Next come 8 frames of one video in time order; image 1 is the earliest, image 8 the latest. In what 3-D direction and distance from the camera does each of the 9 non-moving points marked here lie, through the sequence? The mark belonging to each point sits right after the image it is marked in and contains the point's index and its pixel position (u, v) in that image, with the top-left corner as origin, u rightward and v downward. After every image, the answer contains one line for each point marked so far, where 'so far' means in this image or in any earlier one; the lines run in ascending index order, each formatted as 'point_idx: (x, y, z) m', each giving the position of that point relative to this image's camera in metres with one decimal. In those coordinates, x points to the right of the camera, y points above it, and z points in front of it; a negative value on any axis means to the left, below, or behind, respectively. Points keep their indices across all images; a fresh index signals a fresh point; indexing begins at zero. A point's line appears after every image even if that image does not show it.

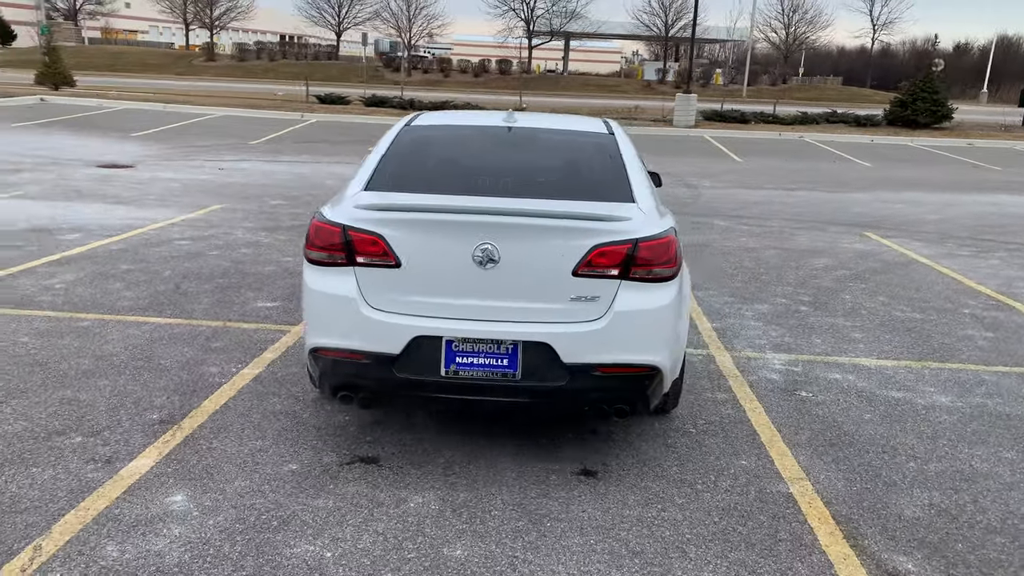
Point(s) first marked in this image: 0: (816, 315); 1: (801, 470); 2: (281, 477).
0: (+2.3, -0.2, +6.2) m
1: (+1.3, -0.8, +3.6) m
2: (-1.0, -0.8, +3.3) m
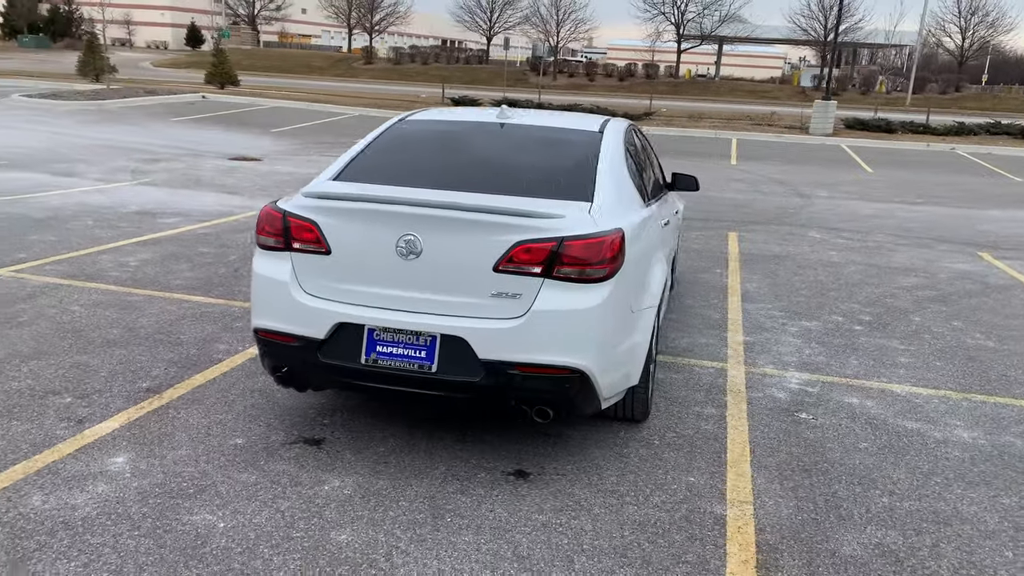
0: (+2.5, -0.3, +5.8) m
1: (+1.0, -0.8, +3.3) m
2: (-1.2, -0.7, +3.4) m
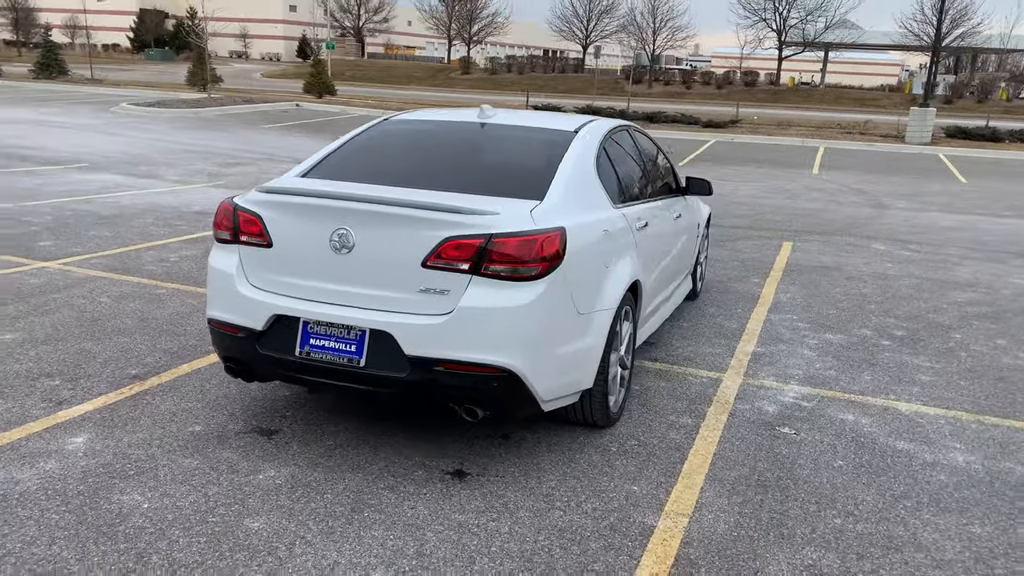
0: (+2.6, -0.4, +5.4) m
1: (+0.7, -0.8, +3.2) m
2: (-1.5, -0.6, +3.6) m
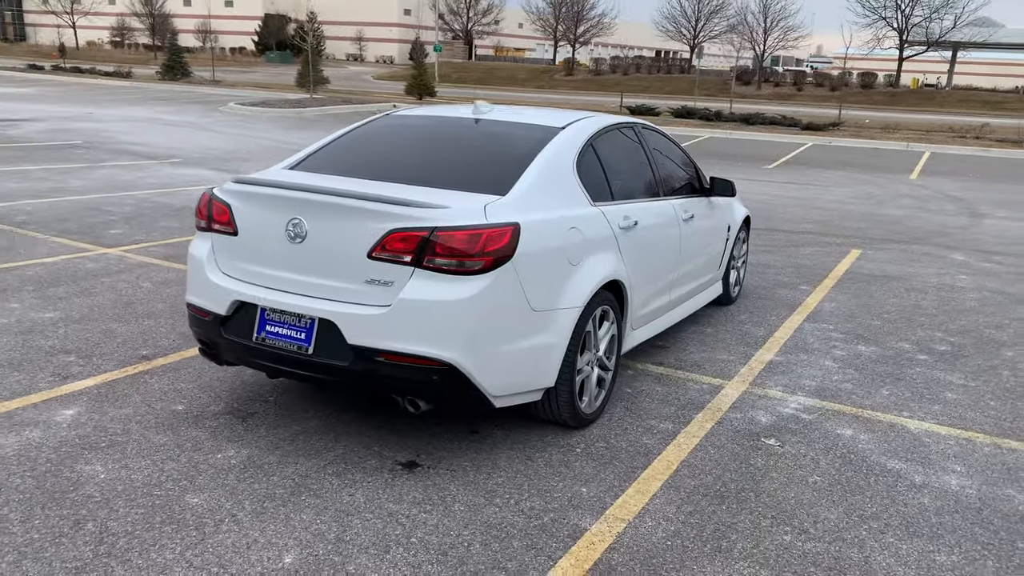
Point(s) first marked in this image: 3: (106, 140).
0: (+2.6, -0.5, +5.1) m
1: (+0.5, -0.8, +3.1) m
2: (-1.6, -0.6, +3.7) m
3: (-8.6, +3.1, +17.2) m
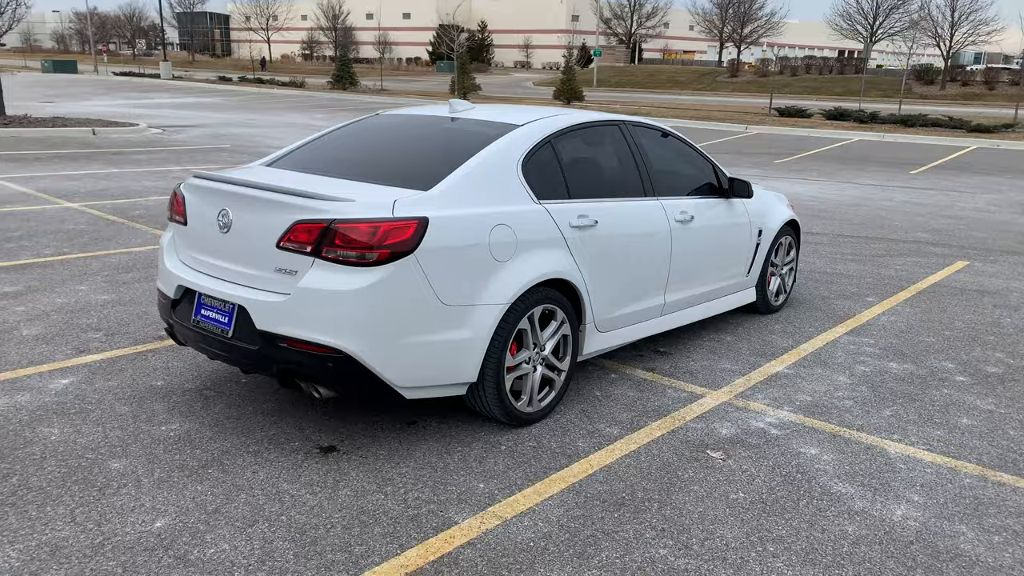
0: (+2.5, -0.6, +4.6) m
1: (0.0, -0.8, +3.0) m
2: (-1.9, -0.5, +4.1) m
3: (-5.9, +3.3, +18.6) m
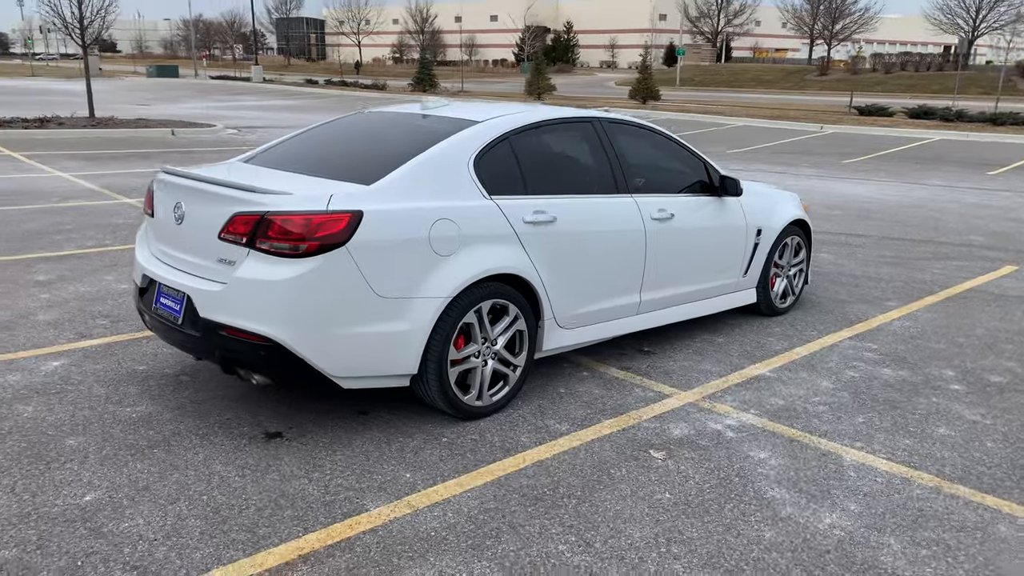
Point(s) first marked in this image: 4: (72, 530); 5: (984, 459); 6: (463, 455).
0: (+2.4, -0.6, +4.4) m
1: (-0.3, -0.8, +3.1) m
2: (-2.1, -0.4, +4.3) m
3: (-4.6, +3.4, +19.2) m
4: (-1.5, -0.8, +2.8) m
5: (+2.1, -0.8, +3.6) m
6: (-0.2, -0.7, +3.5) m
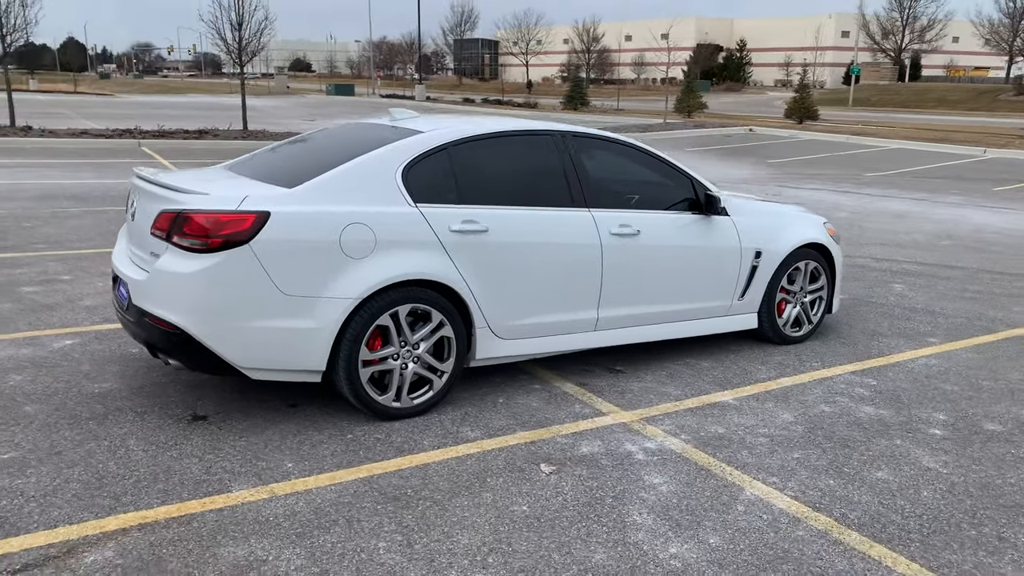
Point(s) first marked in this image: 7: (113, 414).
0: (+2.0, -0.8, +4.0) m
1: (-0.8, -0.8, +3.2) m
2: (-2.4, -0.4, +4.8) m
3: (-1.7, +3.2, +19.9) m
4: (-2.1, -0.8, +3.2) m
5: (+1.6, -0.9, +3.3) m
6: (-0.7, -0.7, +3.6) m
7: (-1.9, -0.6, +3.9) m
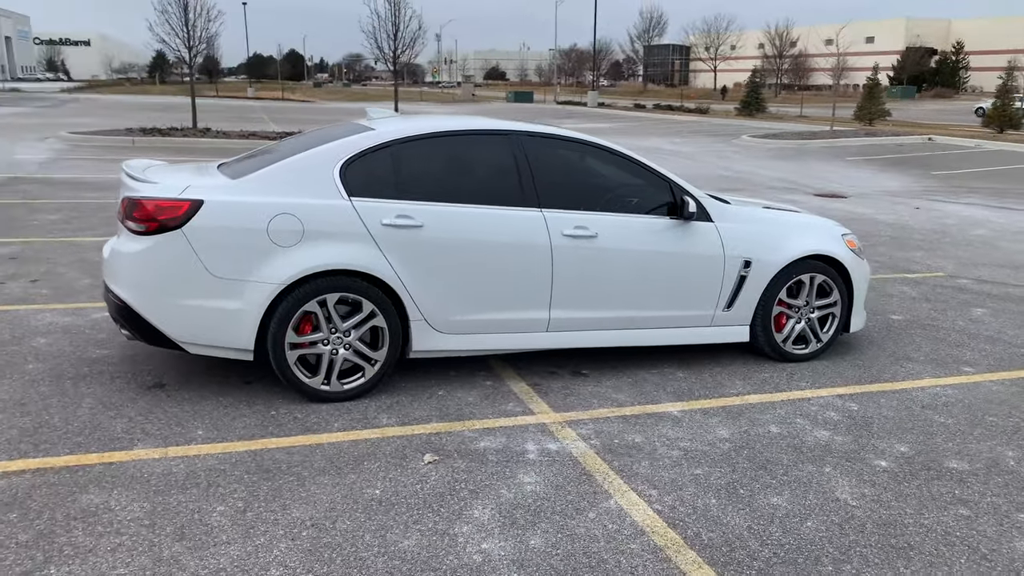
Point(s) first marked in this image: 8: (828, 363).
0: (+1.6, -0.8, +3.6) m
1: (-1.4, -0.7, +3.5) m
2: (-2.5, -0.2, +5.4) m
3: (+1.6, +3.1, +20.0) m
4: (-2.6, -0.6, +3.7) m
5: (+1.0, -0.9, +3.0) m
6: (-1.2, -0.7, +3.9) m
7: (-2.3, -0.5, +4.4) m
8: (+2.0, -0.5, +5.2) m
